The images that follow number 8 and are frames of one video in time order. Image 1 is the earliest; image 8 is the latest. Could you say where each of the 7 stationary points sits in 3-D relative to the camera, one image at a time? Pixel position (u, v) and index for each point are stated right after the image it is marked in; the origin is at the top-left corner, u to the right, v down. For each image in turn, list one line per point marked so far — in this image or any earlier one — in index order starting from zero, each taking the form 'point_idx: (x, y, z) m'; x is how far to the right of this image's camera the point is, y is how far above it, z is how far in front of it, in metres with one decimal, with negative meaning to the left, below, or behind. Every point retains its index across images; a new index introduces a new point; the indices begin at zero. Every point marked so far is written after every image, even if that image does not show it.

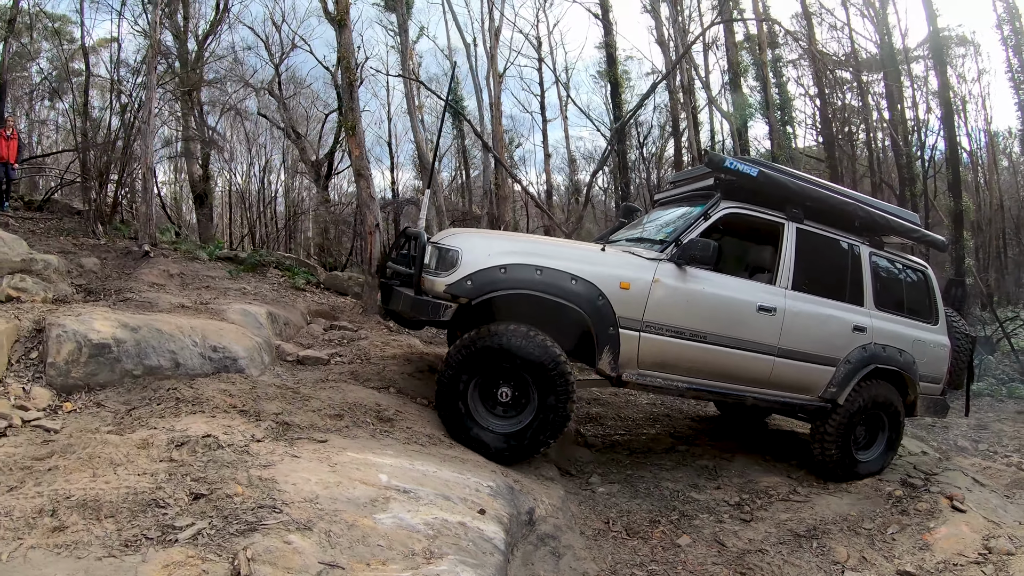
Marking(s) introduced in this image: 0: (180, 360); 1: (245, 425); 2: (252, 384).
0: (-1.8, -0.4, +3.2) m
1: (-1.1, -0.6, +2.6) m
2: (-1.3, -0.5, +3.1) m
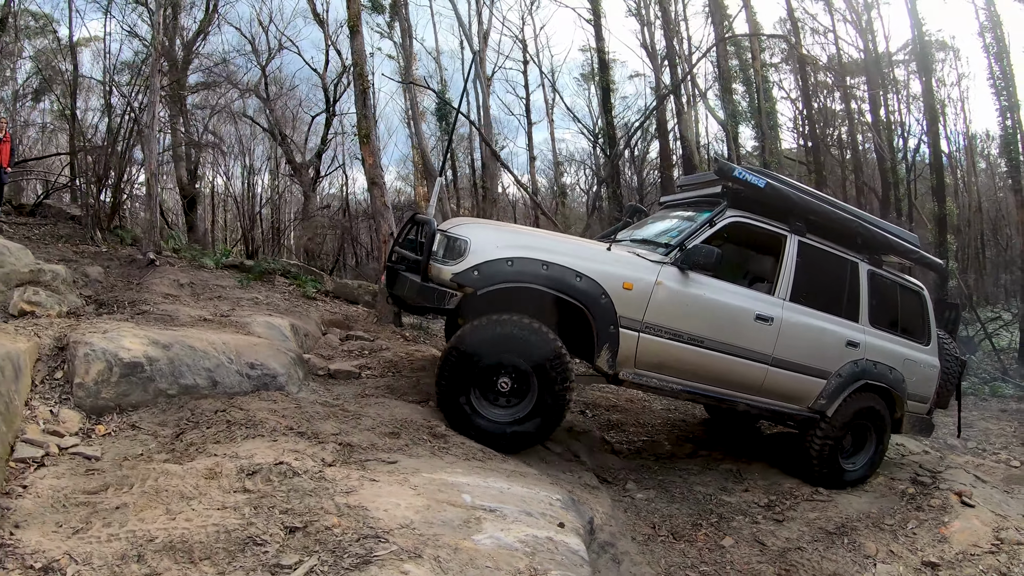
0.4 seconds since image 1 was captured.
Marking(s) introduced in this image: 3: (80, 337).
0: (-1.5, -0.5, +3.1) m
1: (-0.8, -0.7, +2.6) m
2: (-1.1, -0.6, +3.1) m
3: (-2.3, -0.3, +3.1) m
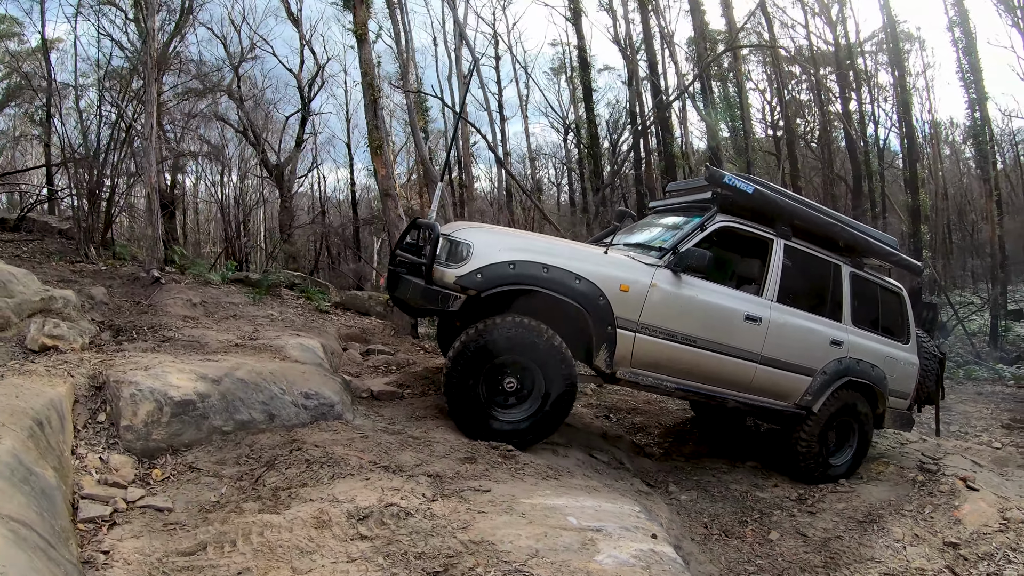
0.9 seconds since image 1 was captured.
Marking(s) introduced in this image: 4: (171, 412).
0: (-1.2, -0.6, +3.0) m
1: (-0.4, -0.9, +2.6) m
2: (-0.7, -0.7, +3.0) m
3: (-1.9, -0.4, +2.9) m
4: (-1.6, -0.6, +2.8) m
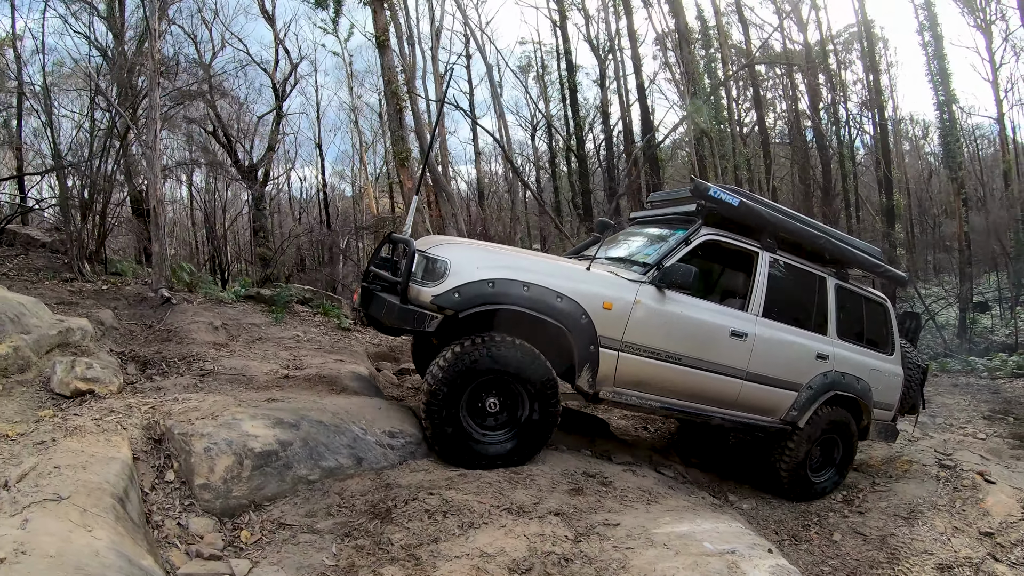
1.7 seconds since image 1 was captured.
0: (-0.7, -0.7, +2.7) m
1: (+0.1, -1.0, +2.4) m
2: (-0.2, -0.9, +2.8) m
3: (-1.4, -0.6, +2.4) m
4: (-1.1, -0.7, +2.4) m
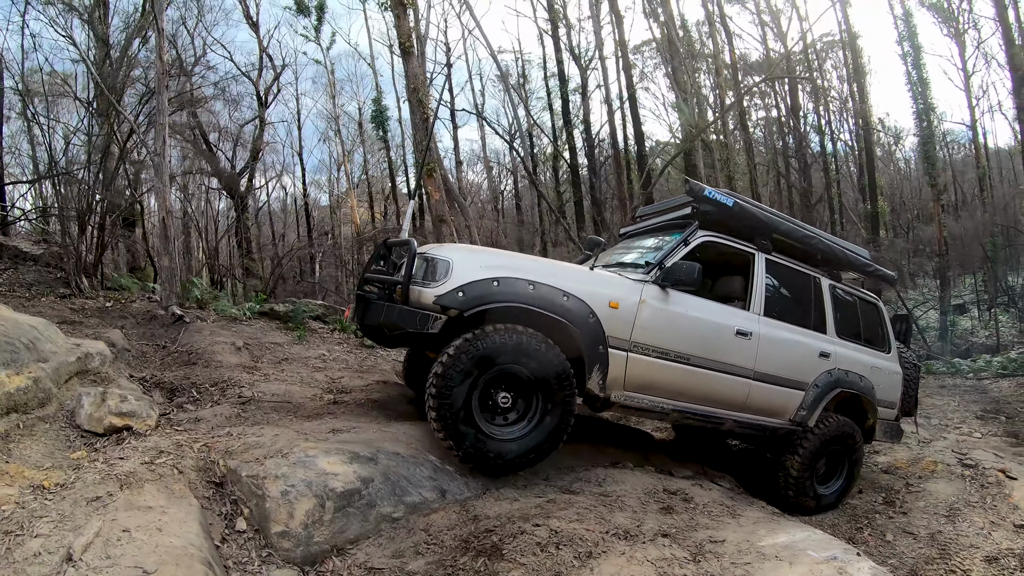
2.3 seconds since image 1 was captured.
0: (-0.3, -0.8, +2.4) m
1: (+0.6, -1.0, +2.2) m
2: (+0.2, -0.9, +2.5) m
3: (-1.0, -0.6, +2.1) m
4: (-0.6, -0.7, +2.1) m
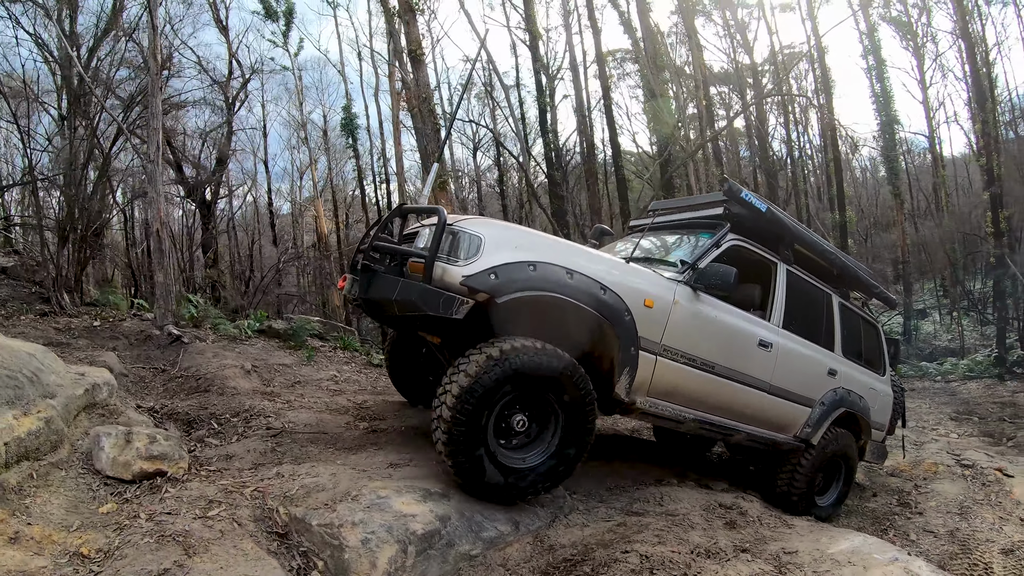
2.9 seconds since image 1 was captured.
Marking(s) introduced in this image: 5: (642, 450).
0: (0.0, -0.8, +2.2) m
1: (+0.8, -1.0, +2.1) m
2: (+0.4, -0.9, +2.4) m
3: (-0.7, -0.6, +1.8) m
4: (-0.3, -0.8, +1.8) m
5: (+0.8, -1.0, +4.0) m
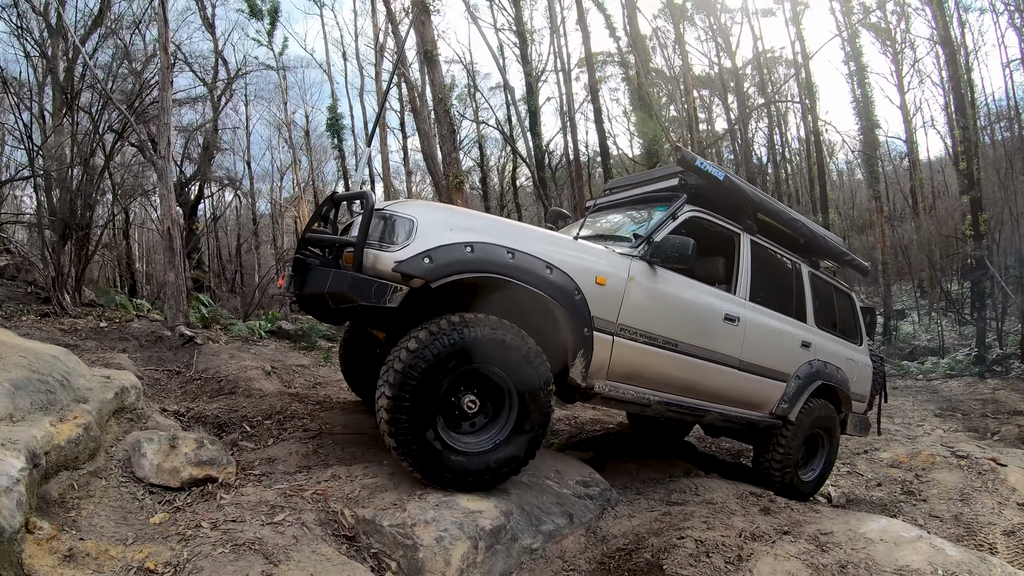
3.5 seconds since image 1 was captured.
0: (+0.2, -0.8, +2.1) m
1: (+1.0, -0.9, +2.0) m
2: (+0.6, -0.9, +2.3) m
3: (-0.4, -0.6, +1.6) m
4: (-0.1, -0.7, +1.7) m
5: (+0.9, -1.0, +3.9) m
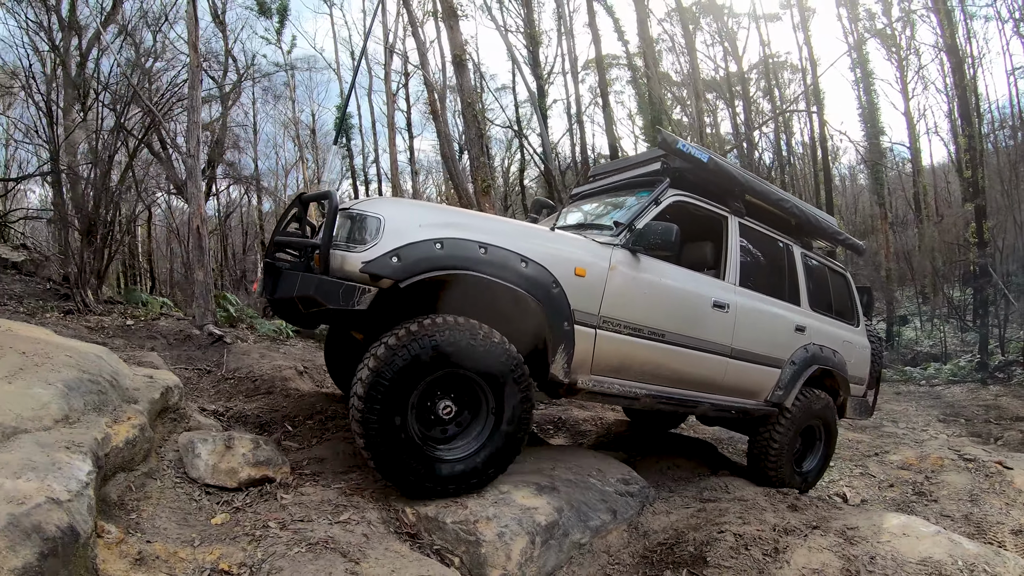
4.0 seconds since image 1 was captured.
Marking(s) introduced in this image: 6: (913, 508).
0: (+0.3, -0.8, +2.0) m
1: (+1.2, -0.9, +2.0) m
2: (+0.7, -0.9, +2.3) m
3: (-0.3, -0.6, +1.6) m
4: (+0.1, -0.7, +1.6) m
5: (+1.0, -1.0, +3.9) m
6: (+2.5, -1.4, +3.7) m
